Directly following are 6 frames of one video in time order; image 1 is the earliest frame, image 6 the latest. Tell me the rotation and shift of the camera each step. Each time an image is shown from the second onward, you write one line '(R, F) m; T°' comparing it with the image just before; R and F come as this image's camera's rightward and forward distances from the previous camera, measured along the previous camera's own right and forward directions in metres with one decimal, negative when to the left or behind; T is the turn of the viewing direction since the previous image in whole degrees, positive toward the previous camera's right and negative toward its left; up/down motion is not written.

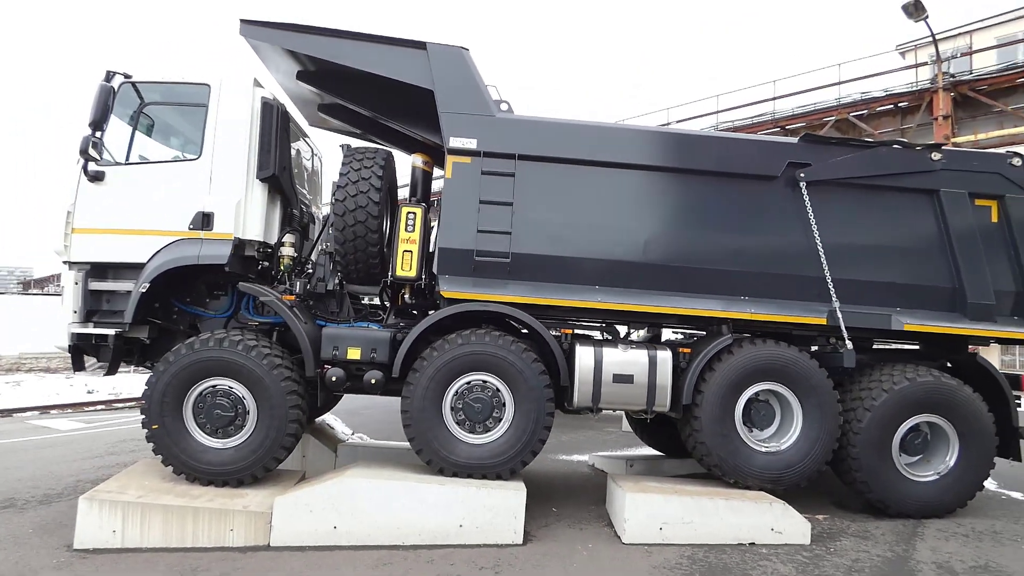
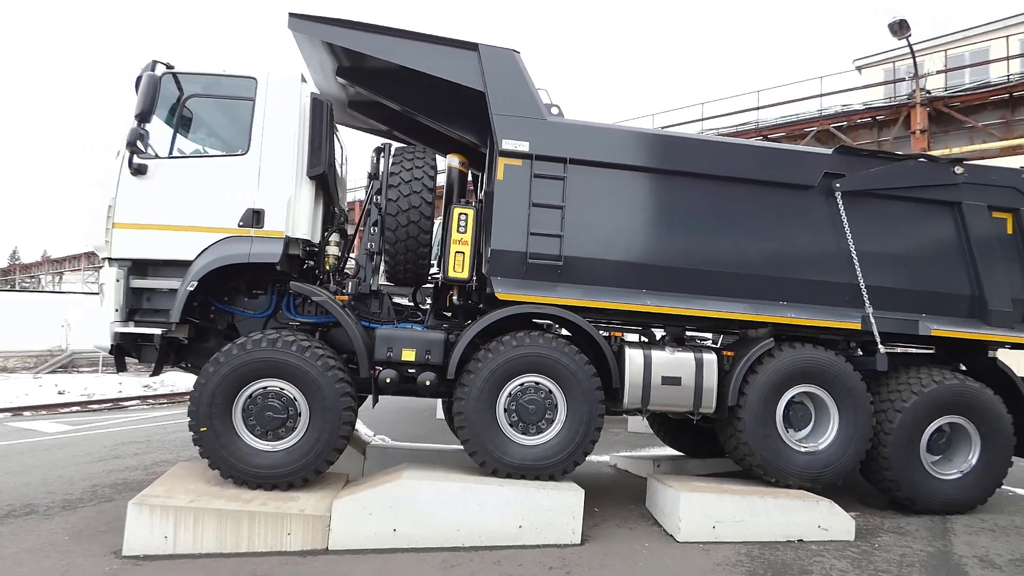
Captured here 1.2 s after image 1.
(-0.7, 0.0) m; +4°
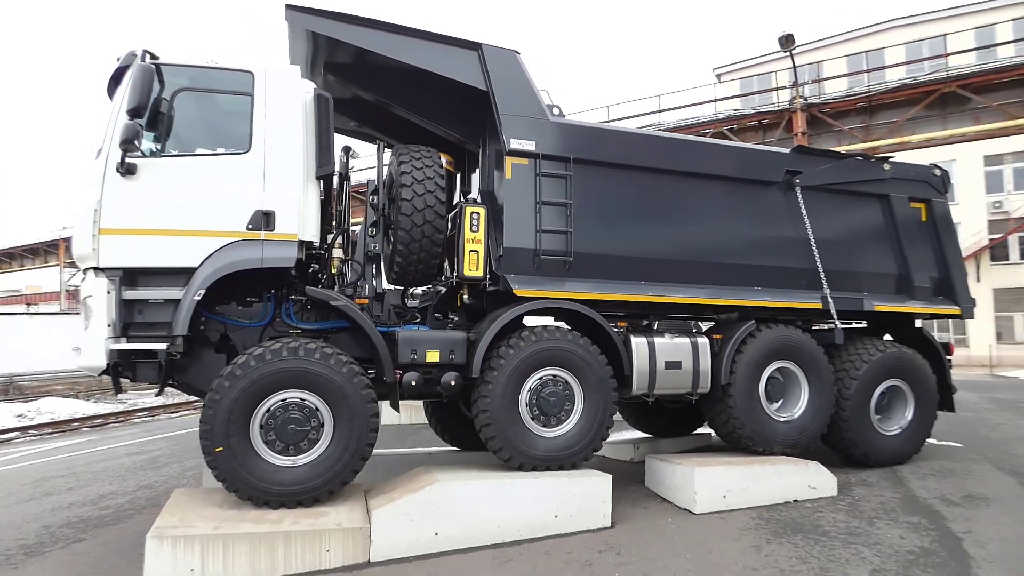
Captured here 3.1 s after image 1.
(-1.0, 0.0) m; +11°
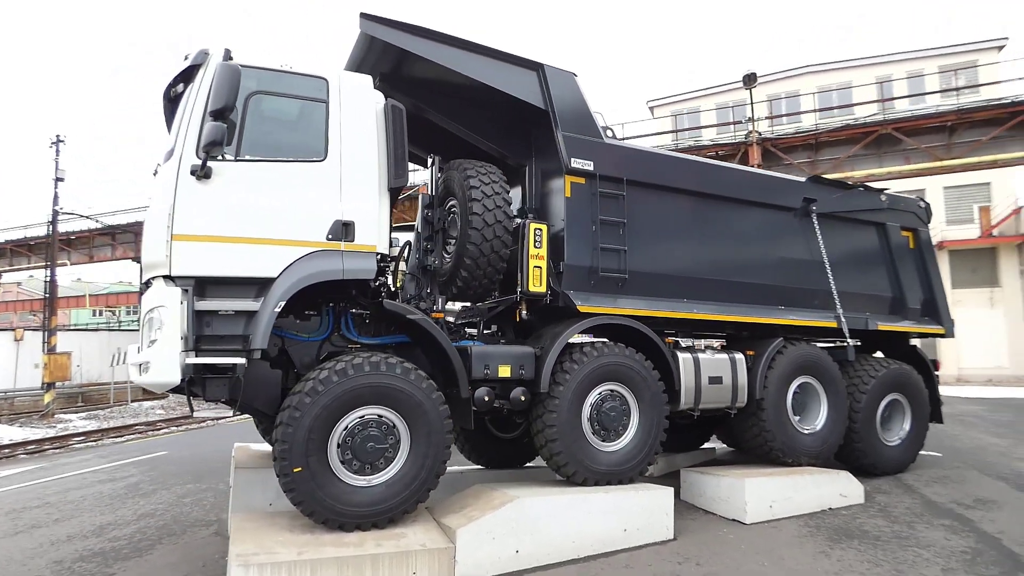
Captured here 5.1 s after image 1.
(-1.0, 0.0) m; +7°
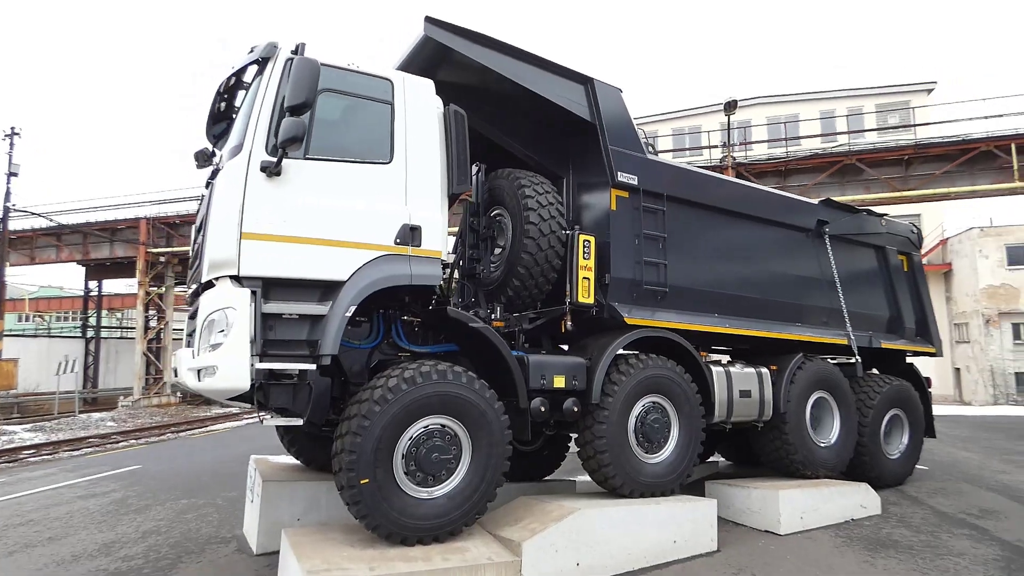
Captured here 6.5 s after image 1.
(-0.8, 0.0) m; +5°
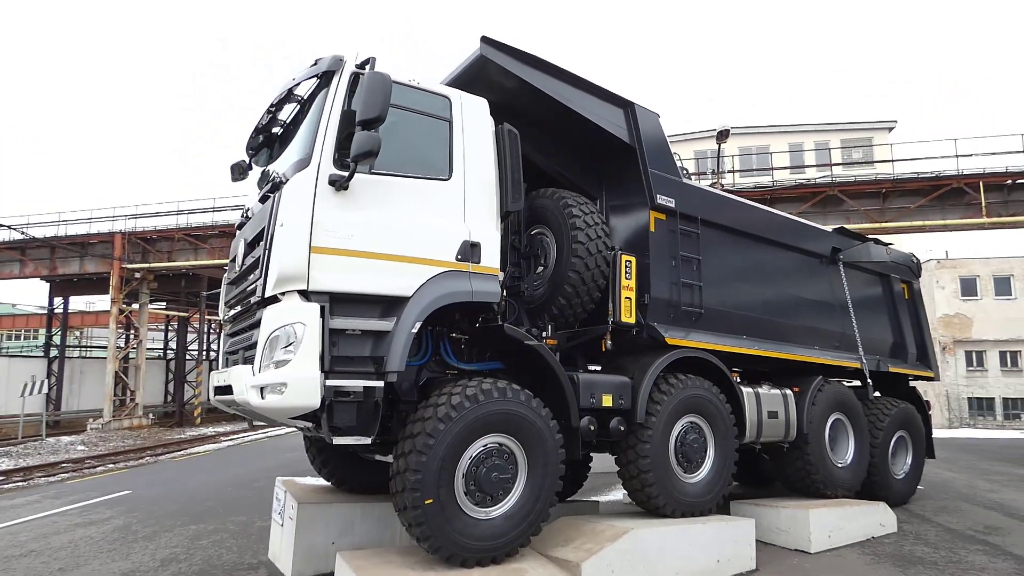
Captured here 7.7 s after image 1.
(-0.6, 0.0) m; +3°
